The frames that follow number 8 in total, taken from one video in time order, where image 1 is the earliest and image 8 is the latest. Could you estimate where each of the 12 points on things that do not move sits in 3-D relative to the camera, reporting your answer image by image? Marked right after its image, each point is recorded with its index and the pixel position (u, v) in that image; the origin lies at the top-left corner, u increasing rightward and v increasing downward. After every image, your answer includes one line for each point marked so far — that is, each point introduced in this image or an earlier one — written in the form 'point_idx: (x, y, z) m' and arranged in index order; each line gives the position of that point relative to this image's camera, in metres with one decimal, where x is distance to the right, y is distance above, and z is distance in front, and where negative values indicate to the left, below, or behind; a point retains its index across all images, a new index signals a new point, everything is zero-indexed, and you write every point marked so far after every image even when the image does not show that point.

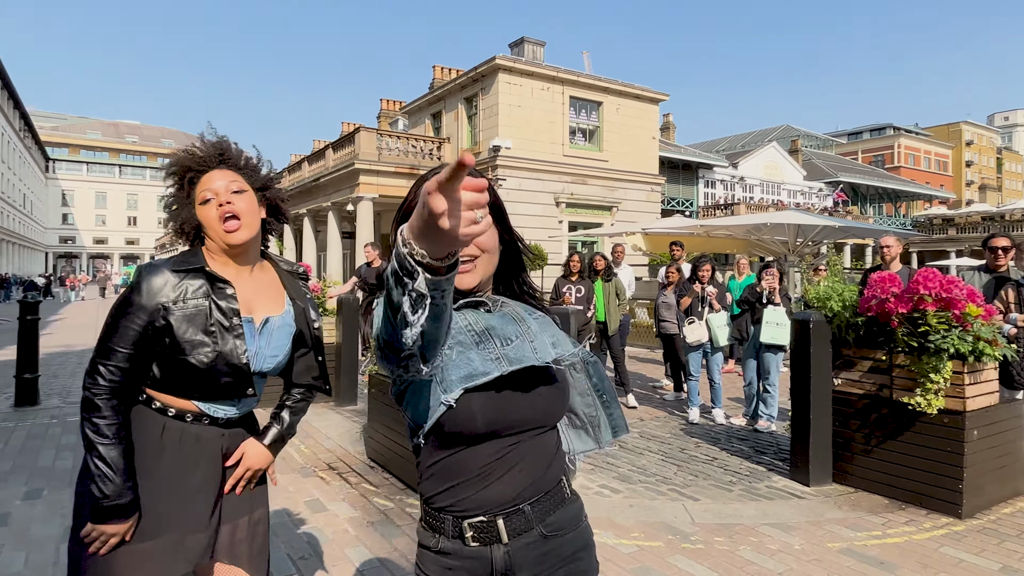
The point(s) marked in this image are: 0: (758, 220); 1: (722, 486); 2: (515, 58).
0: (+3.8, +1.0, +10.2) m
1: (+1.5, -1.4, +4.6) m
2: (0.0, +5.5, +16.4) m
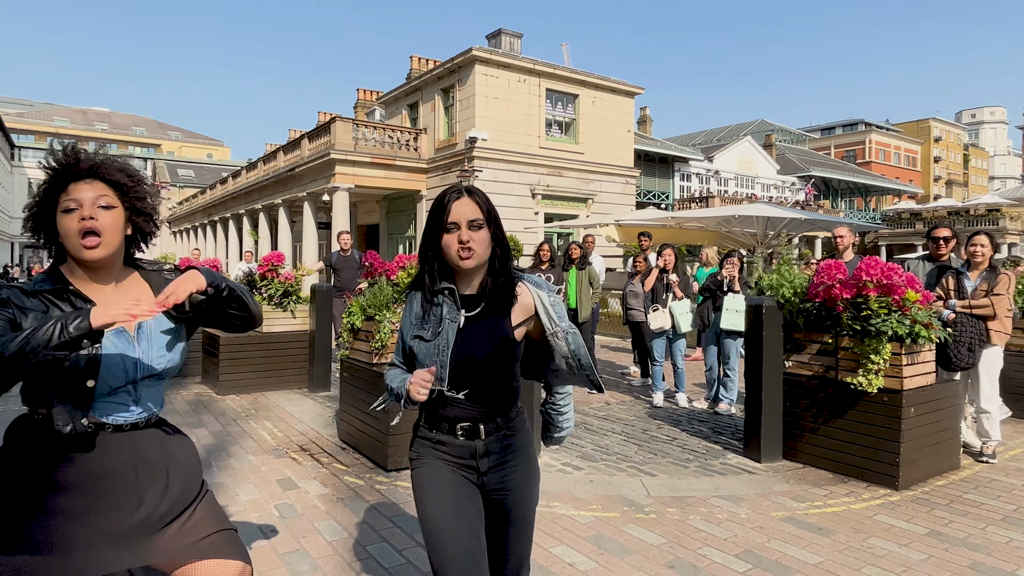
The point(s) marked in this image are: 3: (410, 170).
0: (+3.4, +1.2, +10.4) m
1: (+1.2, -1.3, +4.8) m
2: (-0.6, +5.7, +16.5) m
3: (-2.8, +3.0, +18.1) m
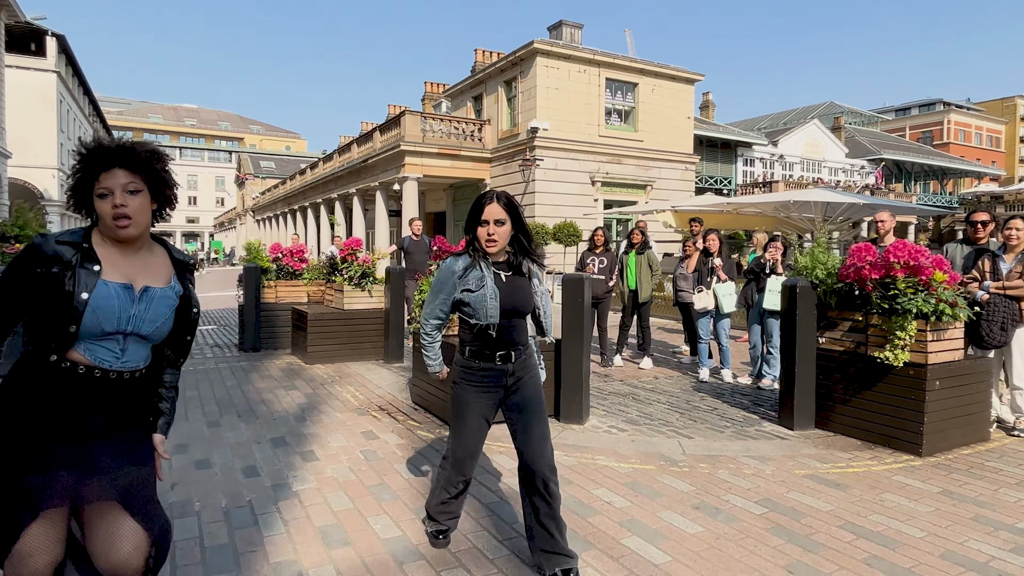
0: (+4.3, +1.4, +10.6) m
1: (+1.6, -1.1, +5.3) m
2: (+1.0, +6.1, +17.0) m
3: (-1.1, +3.5, +18.8) m
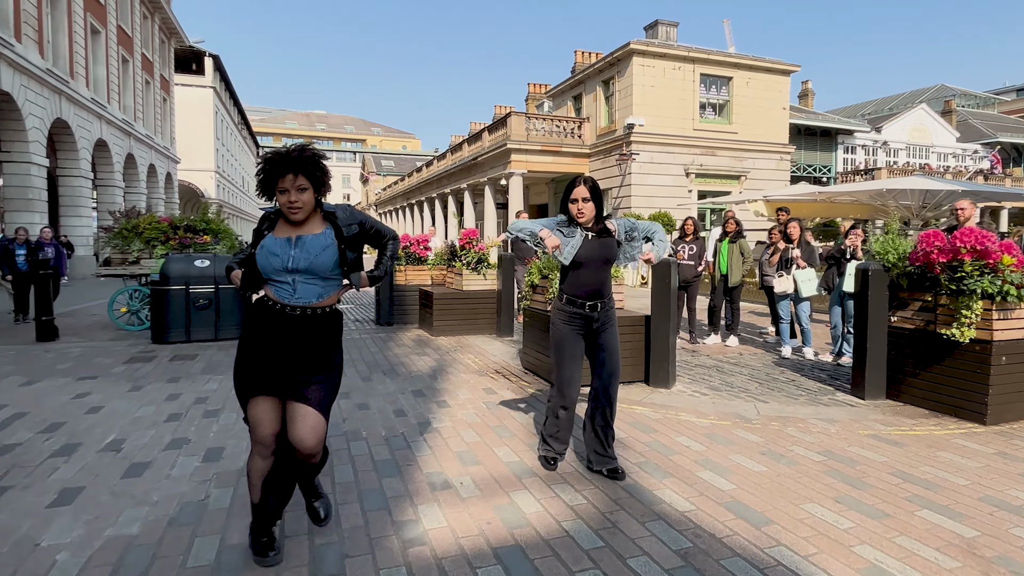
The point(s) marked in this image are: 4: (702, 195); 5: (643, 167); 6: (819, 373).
0: (+6.0, +1.7, +10.8) m
1: (+2.5, -1.0, +5.9) m
2: (+3.6, +6.5, +17.4) m
3: (+1.8, +3.9, +19.6) m
4: (+5.4, +2.6, +19.1) m
5: (+3.4, +3.2, +18.0) m
6: (+3.1, -0.9, +6.6) m
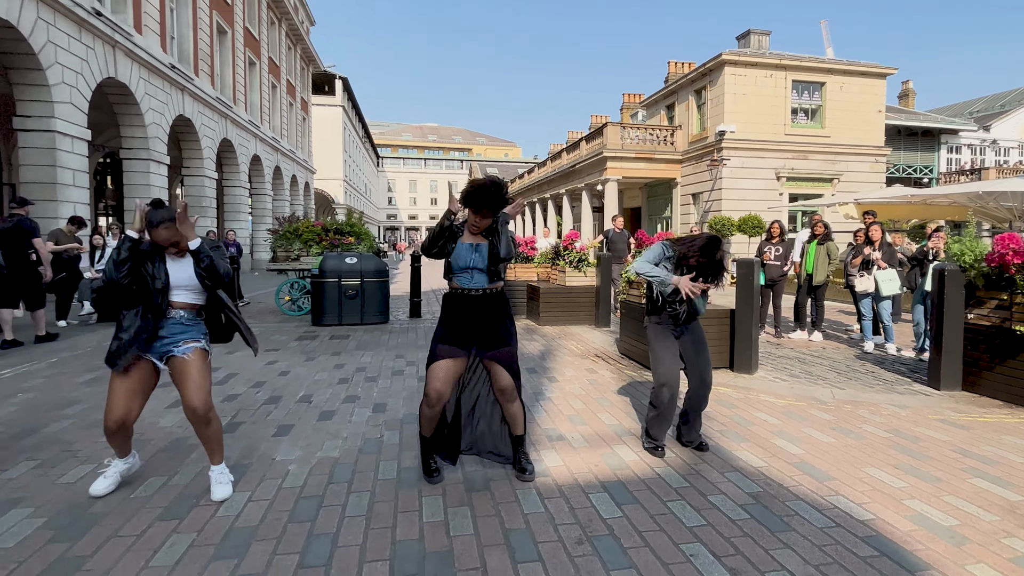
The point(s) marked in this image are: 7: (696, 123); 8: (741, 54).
0: (+7.6, +1.6, +10.8) m
1: (+3.5, -1.0, +6.4) m
2: (+6.2, +6.5, +17.7) m
3: (+4.7, +3.9, +20.1) m
4: (+8.1, +2.6, +19.2) m
5: (+6.0, +3.2, +18.3) m
6: (+4.2, -0.9, +7.1) m
7: (+5.5, +5.0, +20.0) m
8: (+6.2, +6.3, +18.1) m
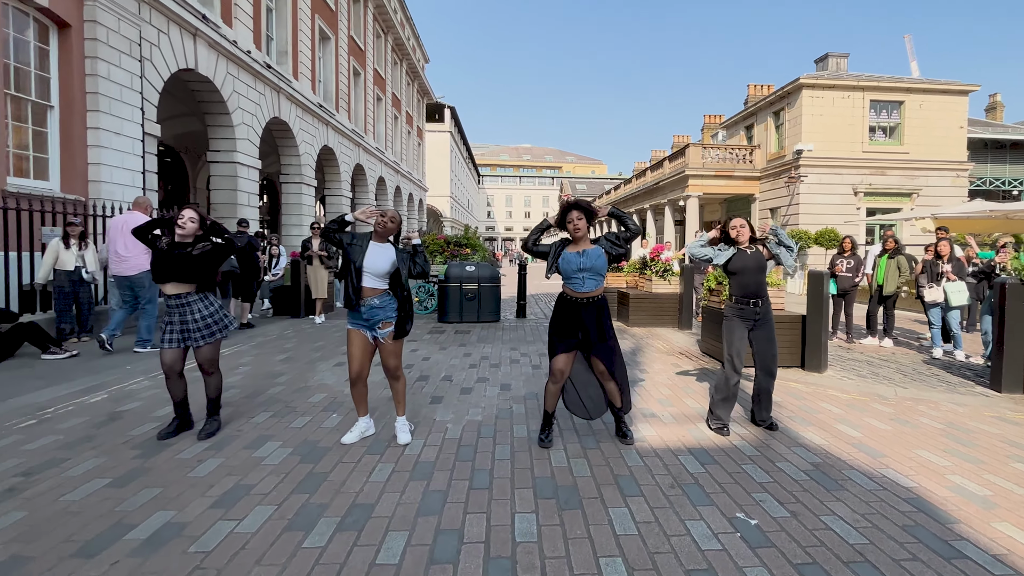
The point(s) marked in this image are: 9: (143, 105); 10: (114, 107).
0: (+9.1, +1.4, +11.0) m
1: (+4.5, -1.1, +7.1) m
2: (+8.5, +6.2, +18.1) m
3: (+7.3, +3.6, +20.7) m
4: (+10.6, +2.2, +19.3) m
5: (+8.4, +2.9, +18.6) m
6: (+5.3, -1.0, +7.7) m
7: (+8.1, +4.7, +20.5) m
8: (+8.6, +6.0, +18.5) m
9: (-5.8, +2.9, +10.4) m
10: (-5.8, +2.7, +9.8) m
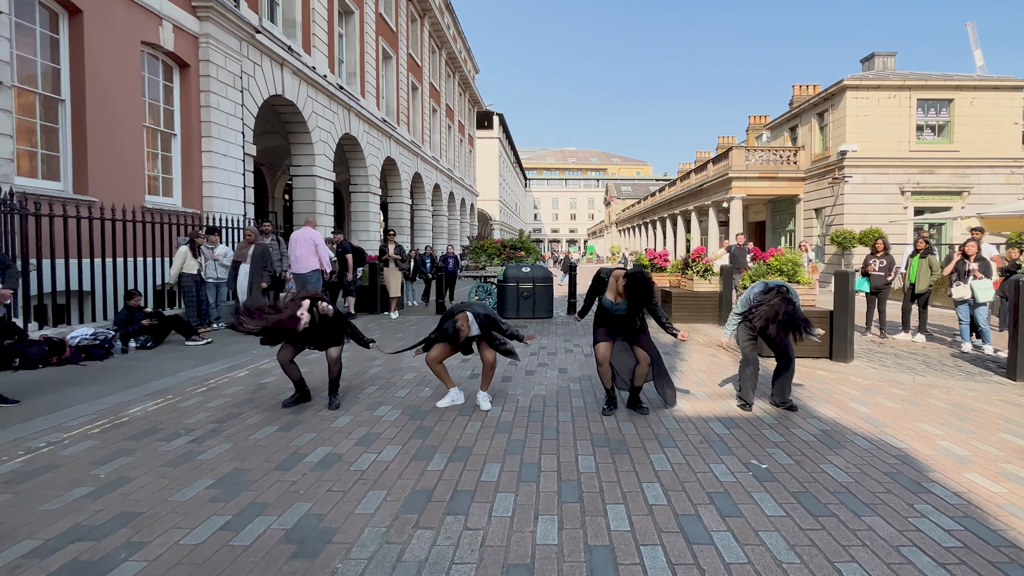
0: (+10.0, +1.5, +11.3) m
1: (+5.2, -1.0, +7.8) m
2: (+10.0, +6.2, +18.5) m
3: (+8.9, +3.6, +21.1) m
4: (+12.1, +2.3, +19.5) m
5: (+9.9, +2.9, +19.0) m
6: (+6.0, -1.0, +8.3) m
7: (+9.8, +4.7, +20.8) m
8: (+10.1, +6.1, +18.9) m
9: (-4.9, +2.9, +11.8) m
10: (-5.0, +2.7, +11.2) m
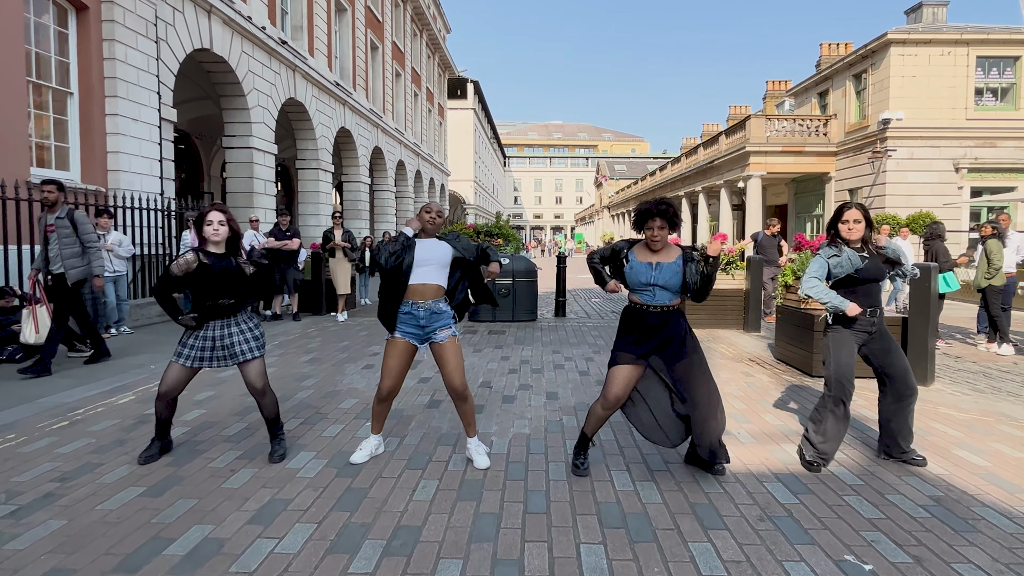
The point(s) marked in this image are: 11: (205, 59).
0: (+9.7, +1.5, +9.0) m
1: (+4.7, -1.1, +5.6) m
2: (+9.9, +6.4, +16.0) m
3: (+8.9, +3.9, +18.7) m
4: (+12.0, +2.5, +17.0) m
5: (+9.8, +3.1, +16.6) m
6: (+5.6, -1.0, +6.1) m
7: (+9.7, +5.0, +18.4) m
8: (+10.0, +6.3, +16.4) m
9: (-5.2, +3.0, +9.8) m
10: (-5.3, +2.7, +9.2) m
11: (-5.0, +3.9, +11.3) m
